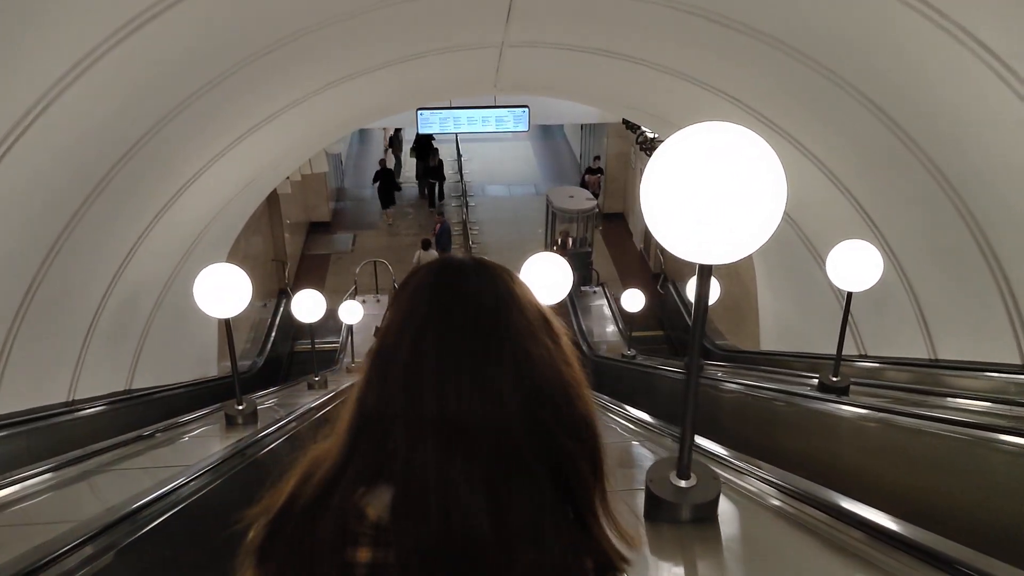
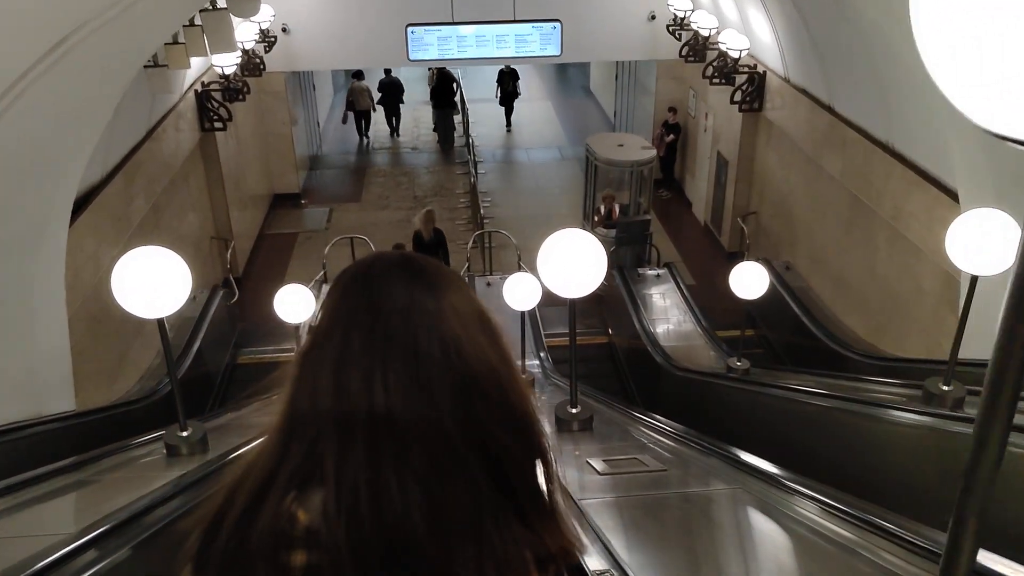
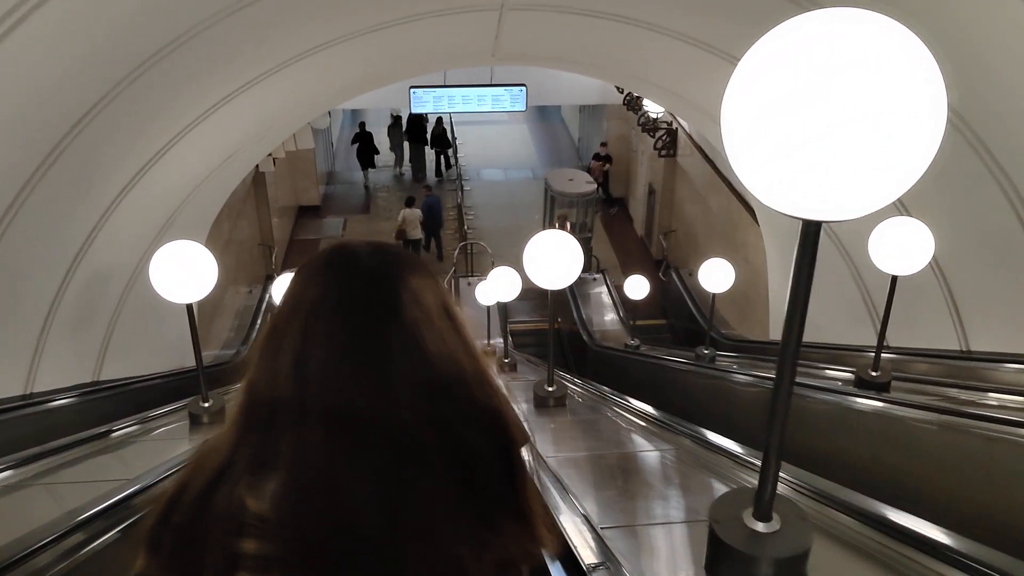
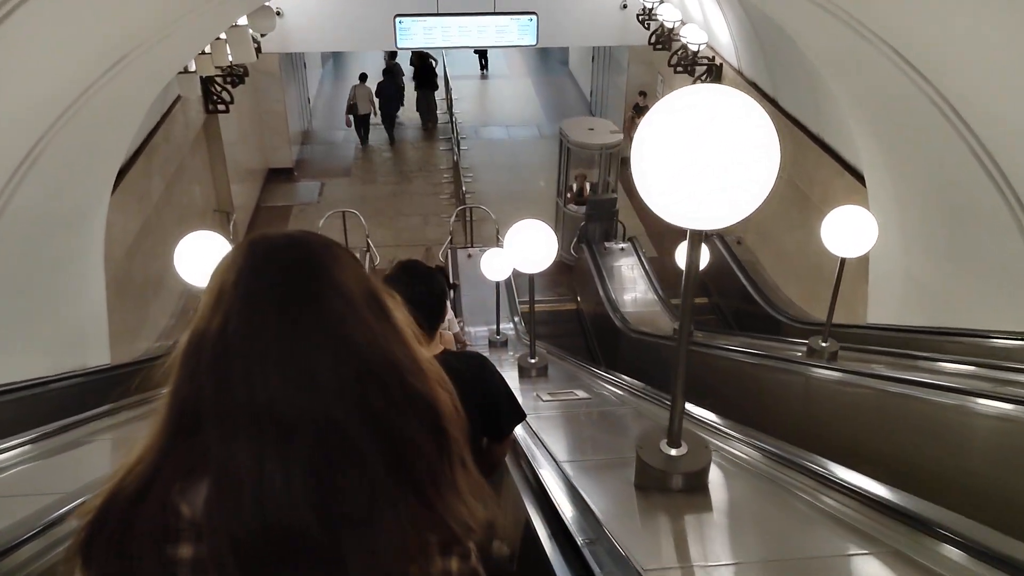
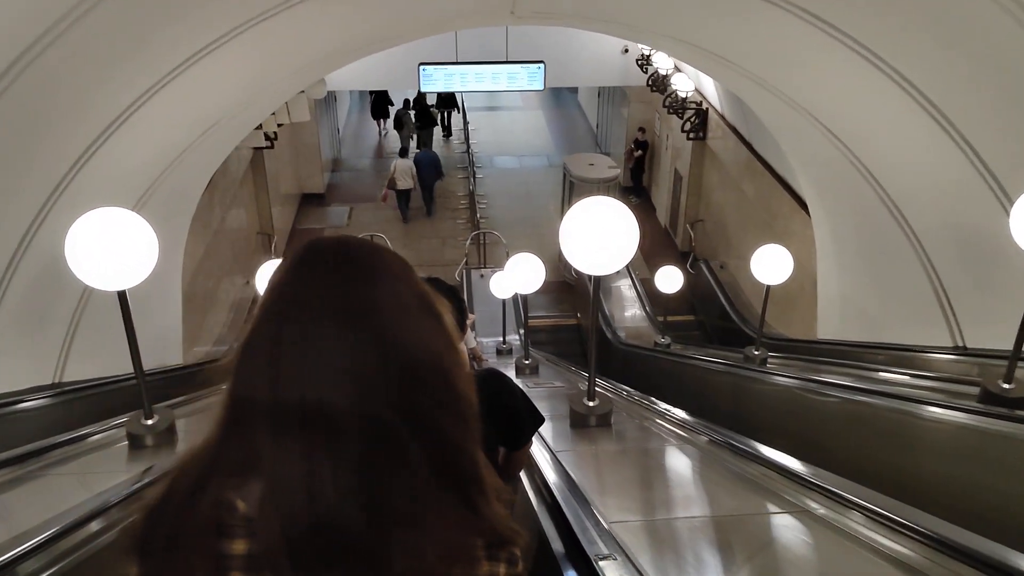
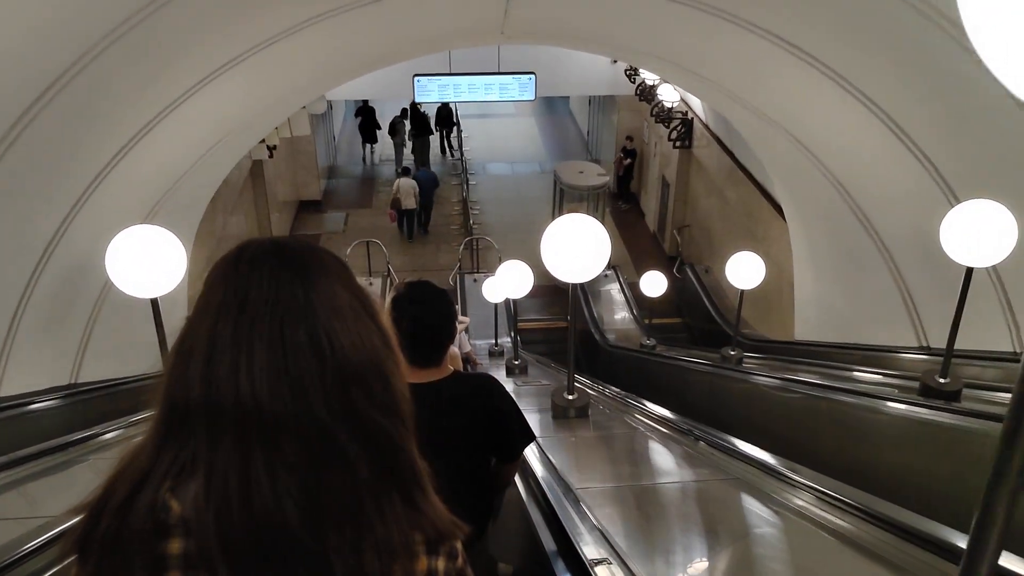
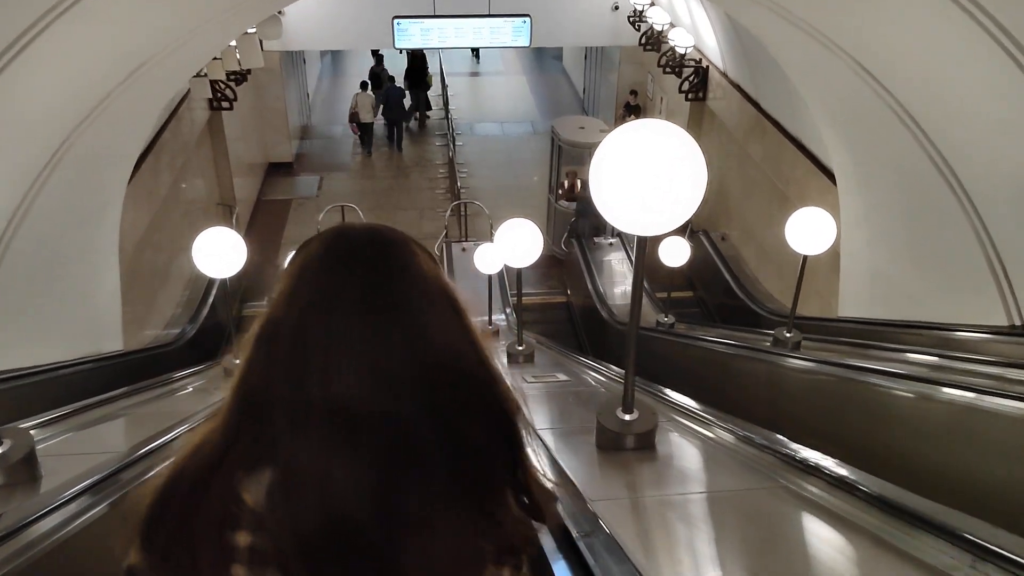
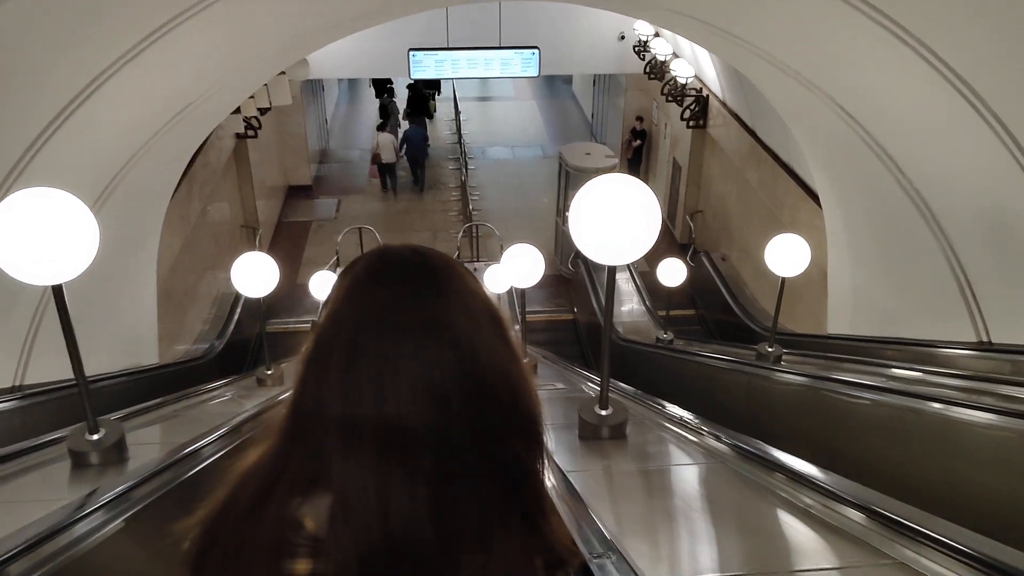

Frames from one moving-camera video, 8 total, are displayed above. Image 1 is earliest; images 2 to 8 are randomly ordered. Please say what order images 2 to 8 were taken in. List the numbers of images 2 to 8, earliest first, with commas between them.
3, 6, 5, 8, 7, 4, 2
